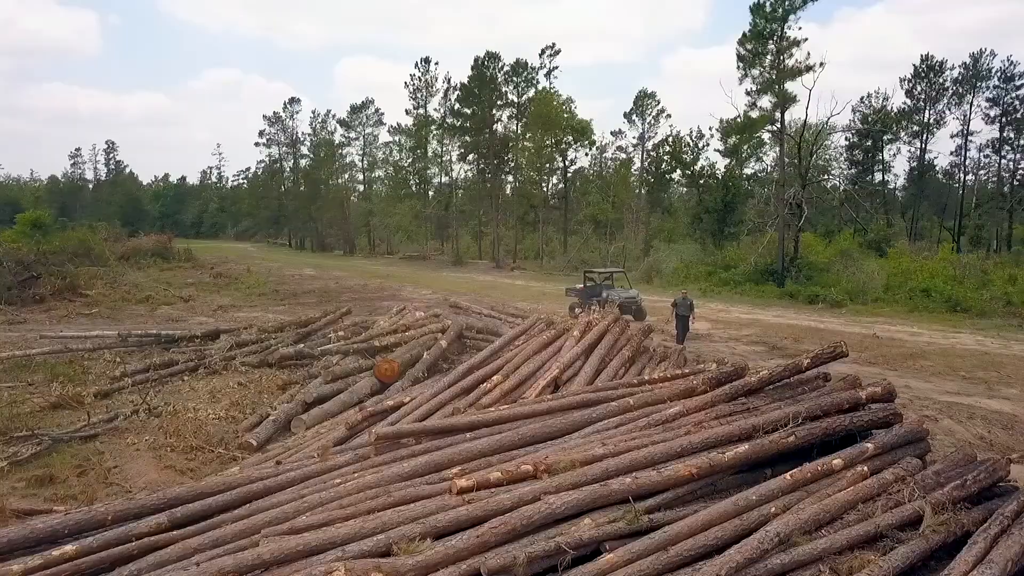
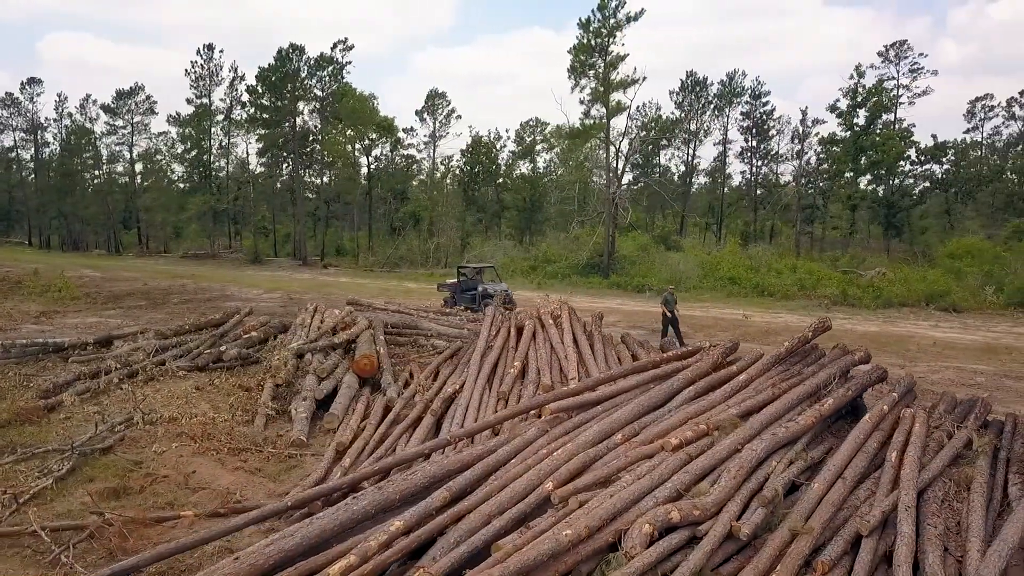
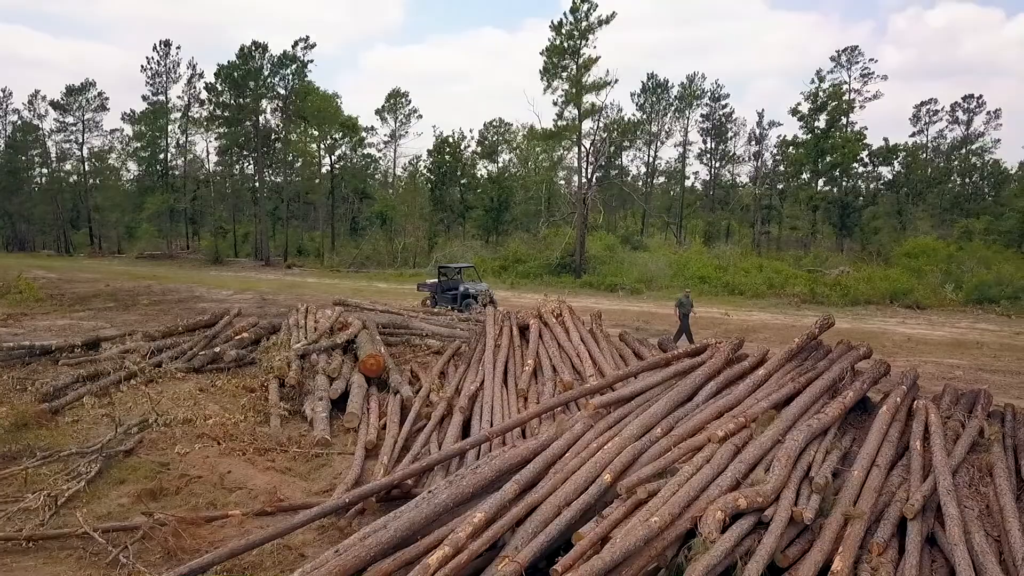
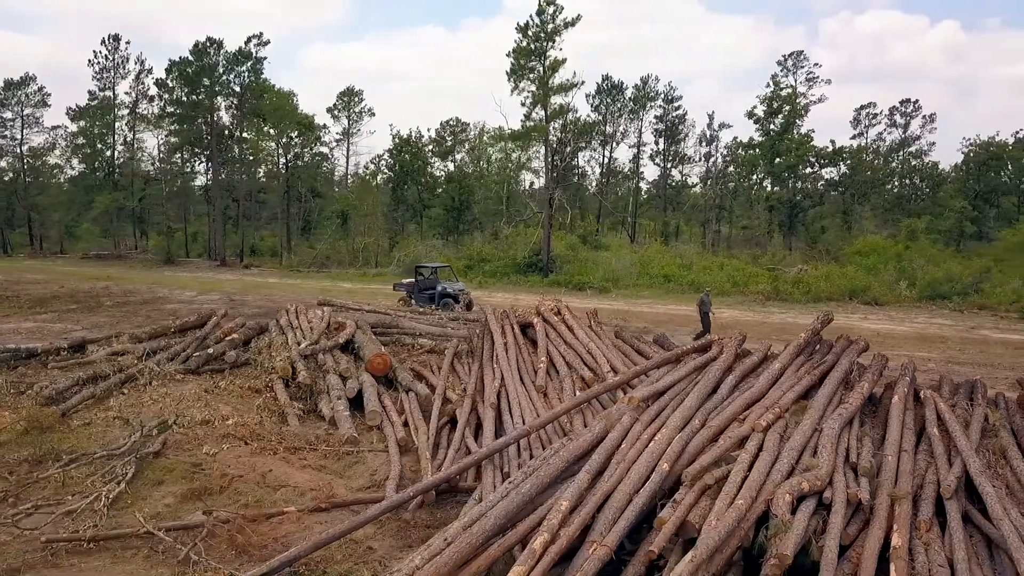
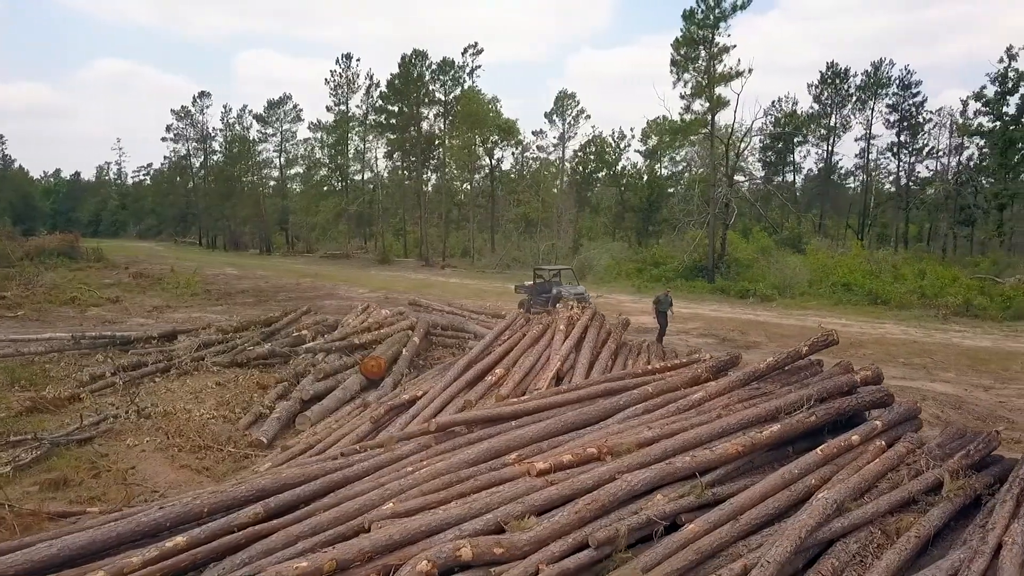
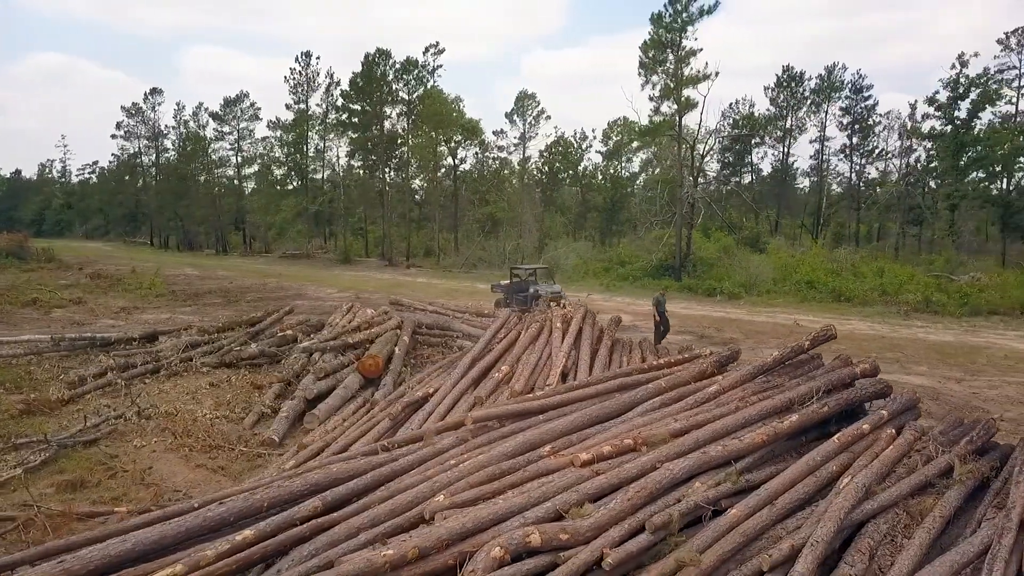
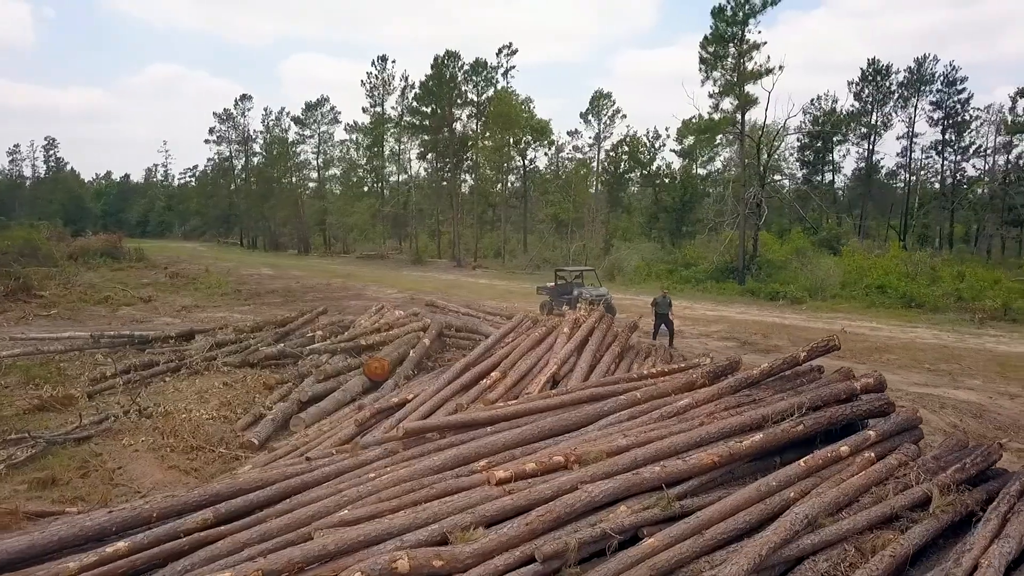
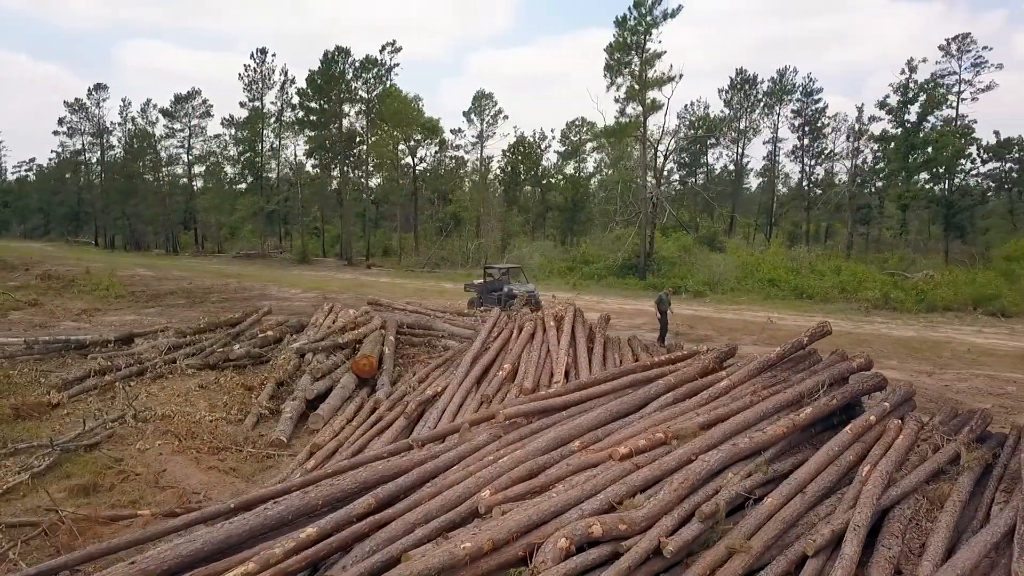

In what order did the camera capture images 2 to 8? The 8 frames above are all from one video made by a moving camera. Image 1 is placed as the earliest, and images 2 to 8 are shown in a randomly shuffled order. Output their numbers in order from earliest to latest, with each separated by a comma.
7, 5, 6, 8, 2, 3, 4
